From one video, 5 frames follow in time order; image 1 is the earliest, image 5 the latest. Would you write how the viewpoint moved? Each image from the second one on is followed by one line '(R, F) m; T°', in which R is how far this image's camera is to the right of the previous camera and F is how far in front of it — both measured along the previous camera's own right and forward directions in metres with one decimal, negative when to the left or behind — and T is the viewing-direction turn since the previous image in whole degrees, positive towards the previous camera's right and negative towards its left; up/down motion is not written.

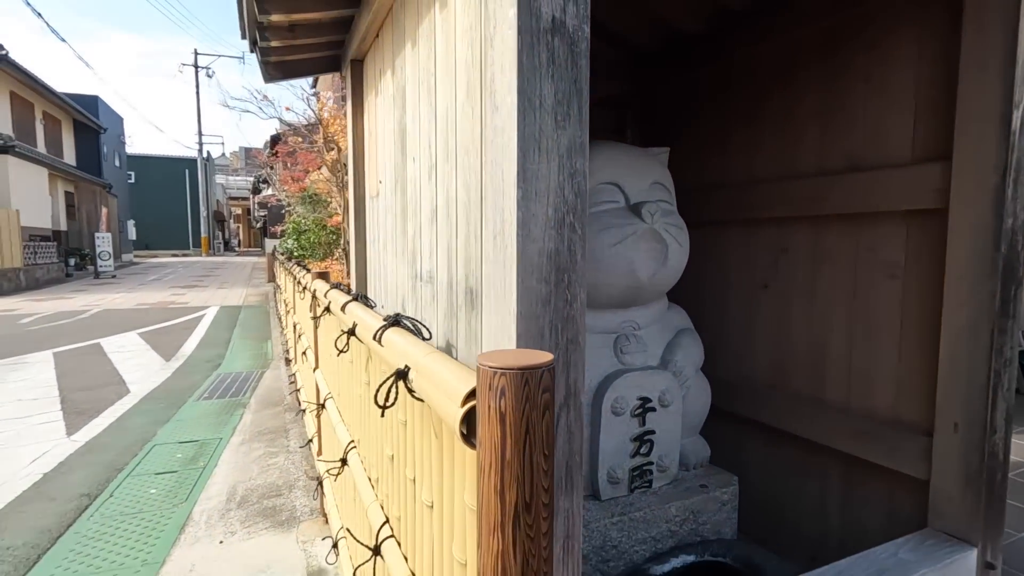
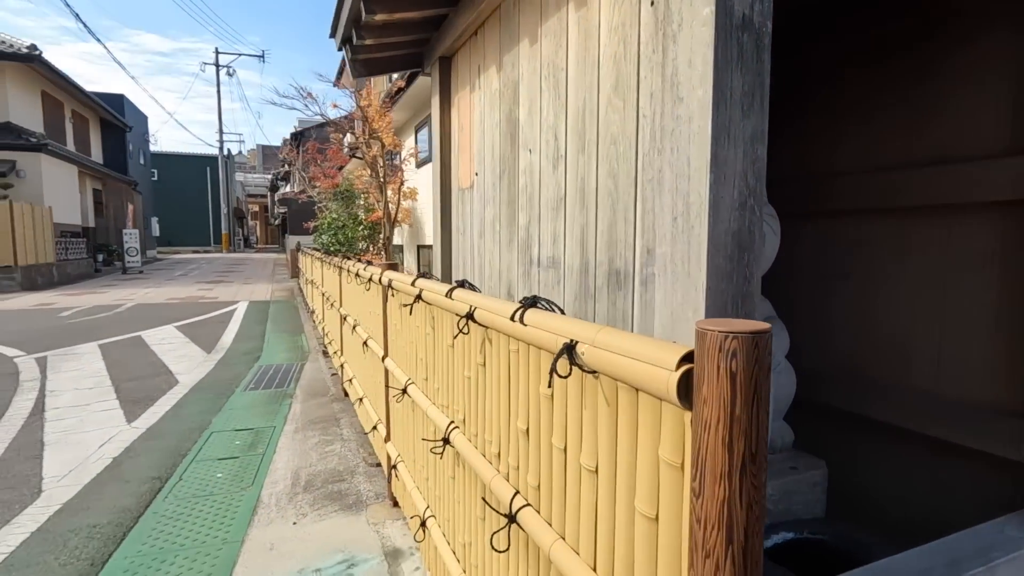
(-0.3, -0.1) m; -1°
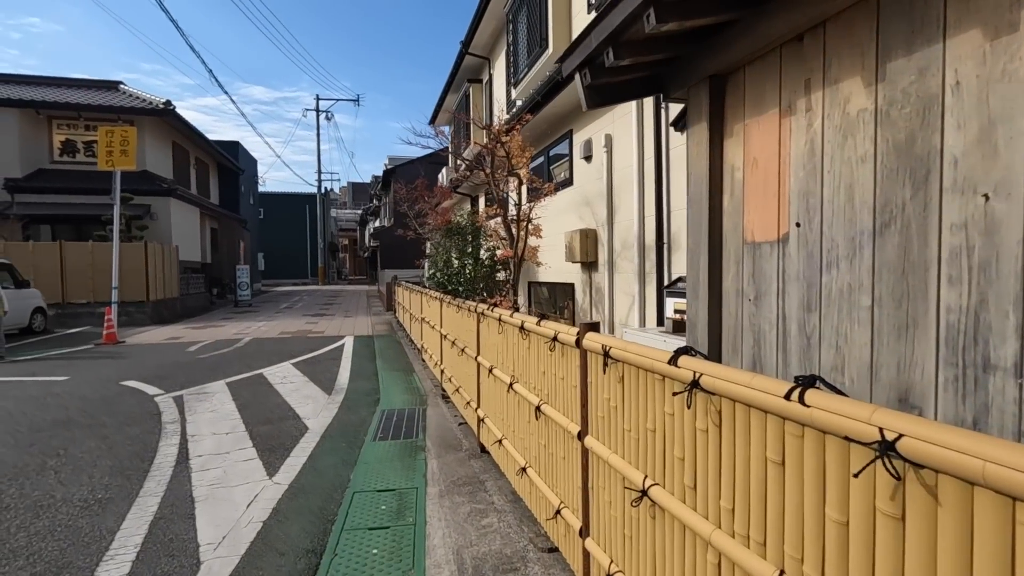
(-0.7, +0.4) m; -8°
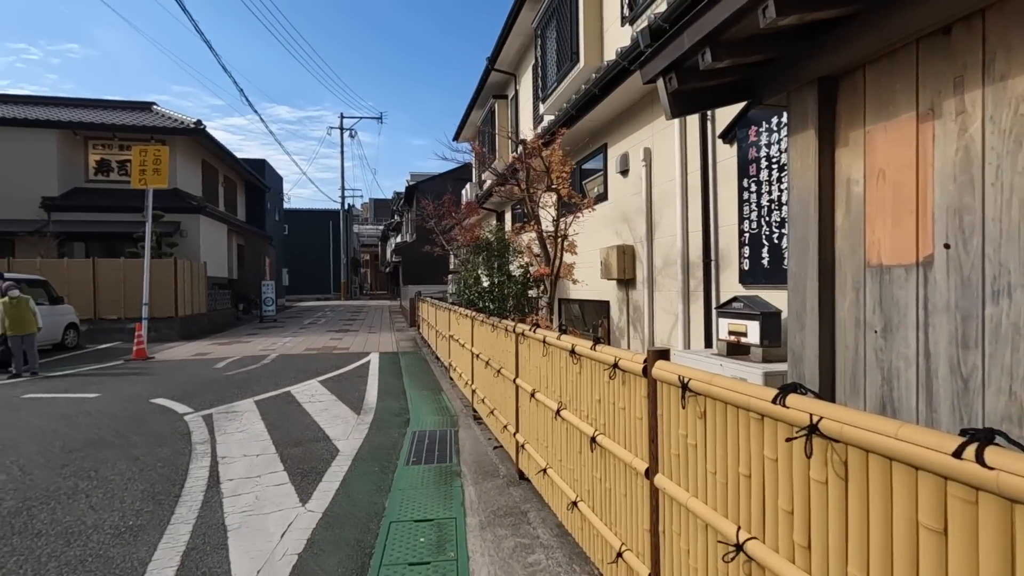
(-0.2, +0.2) m; -2°
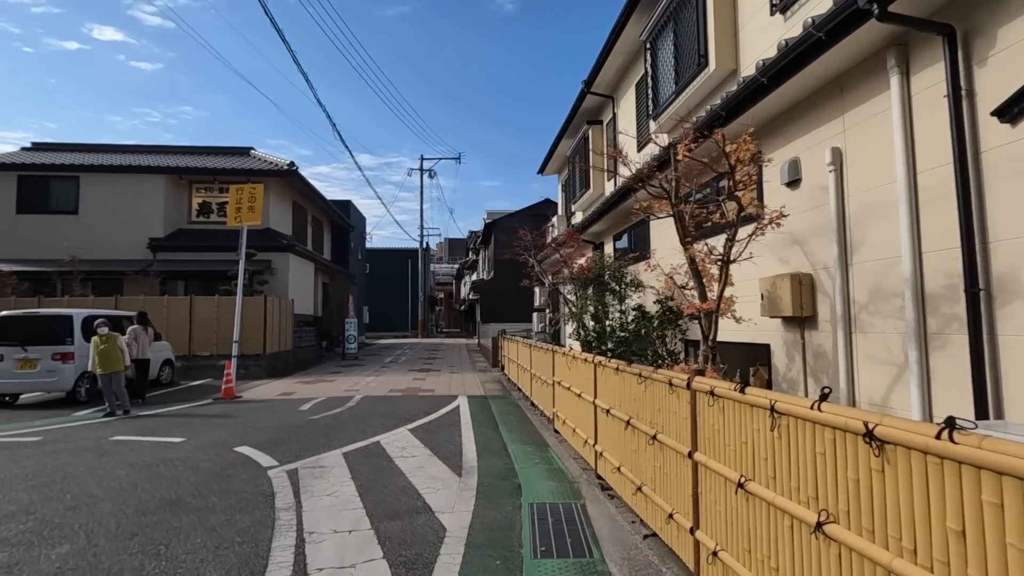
(-0.7, +1.1) m; -7°
